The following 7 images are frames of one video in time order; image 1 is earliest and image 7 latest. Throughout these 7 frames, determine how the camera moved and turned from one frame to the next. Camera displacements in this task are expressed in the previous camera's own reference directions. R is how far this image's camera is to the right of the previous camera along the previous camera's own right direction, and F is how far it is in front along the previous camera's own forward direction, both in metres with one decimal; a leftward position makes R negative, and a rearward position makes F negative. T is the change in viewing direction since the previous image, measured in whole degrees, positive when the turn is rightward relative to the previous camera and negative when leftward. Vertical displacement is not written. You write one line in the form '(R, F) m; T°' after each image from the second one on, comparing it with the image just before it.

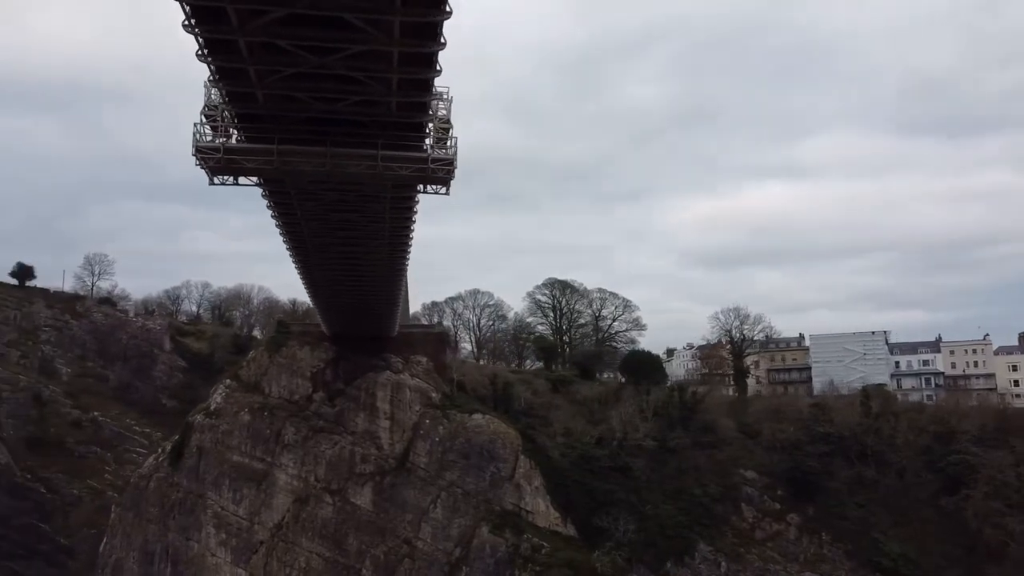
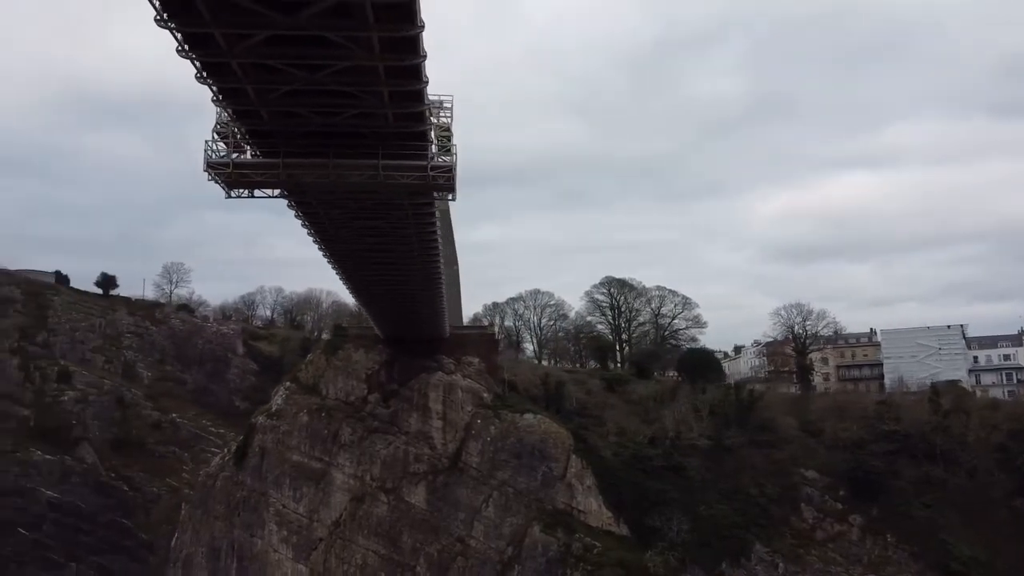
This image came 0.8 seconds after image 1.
(+0.9, -0.1) m; -5°
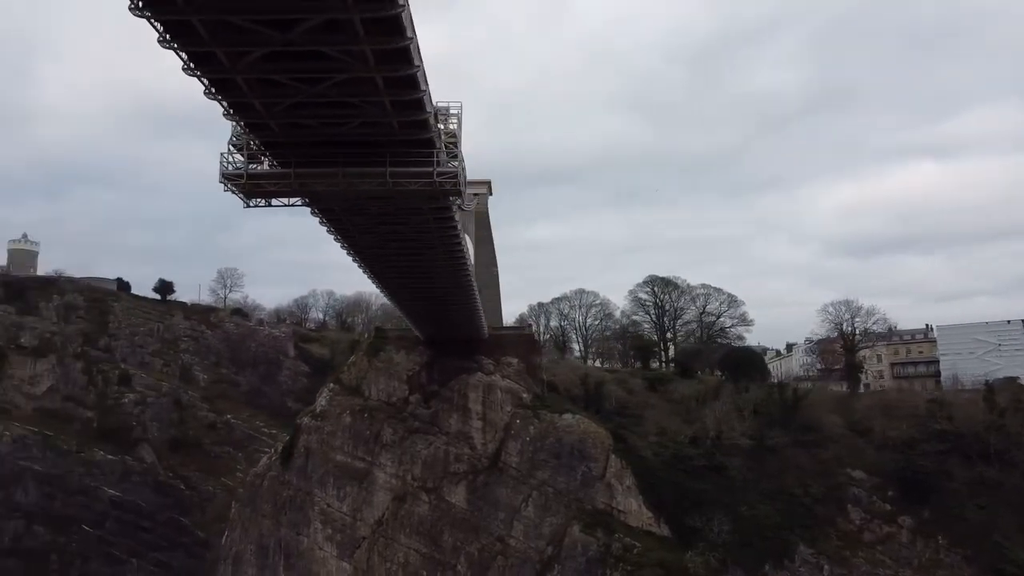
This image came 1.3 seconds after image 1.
(+0.6, -0.1) m; -4°
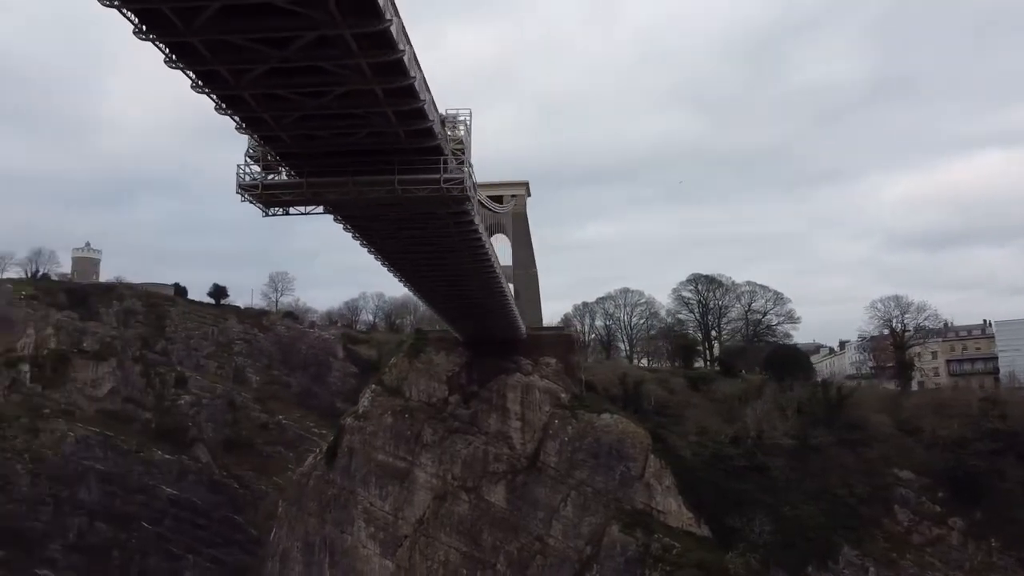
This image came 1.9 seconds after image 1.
(+0.6, -0.1) m; -4°
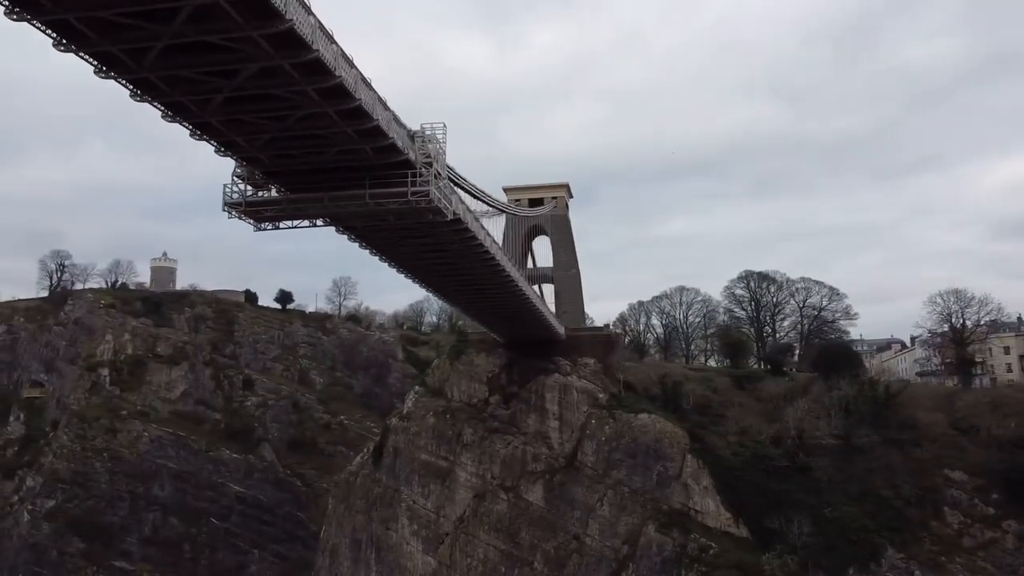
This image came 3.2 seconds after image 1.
(+1.4, -0.3) m; -6°
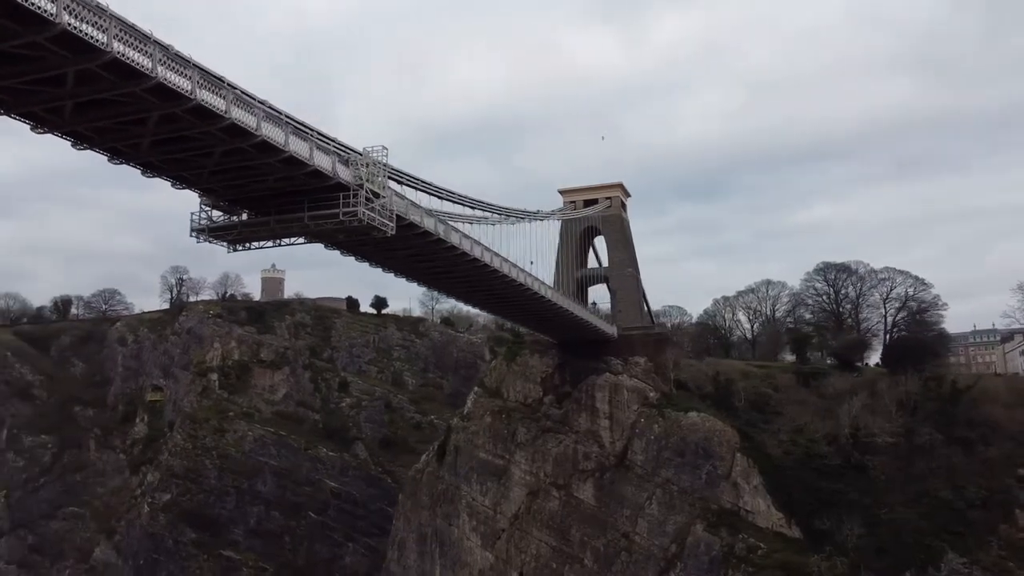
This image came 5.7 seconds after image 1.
(+2.8, -0.4) m; -9°
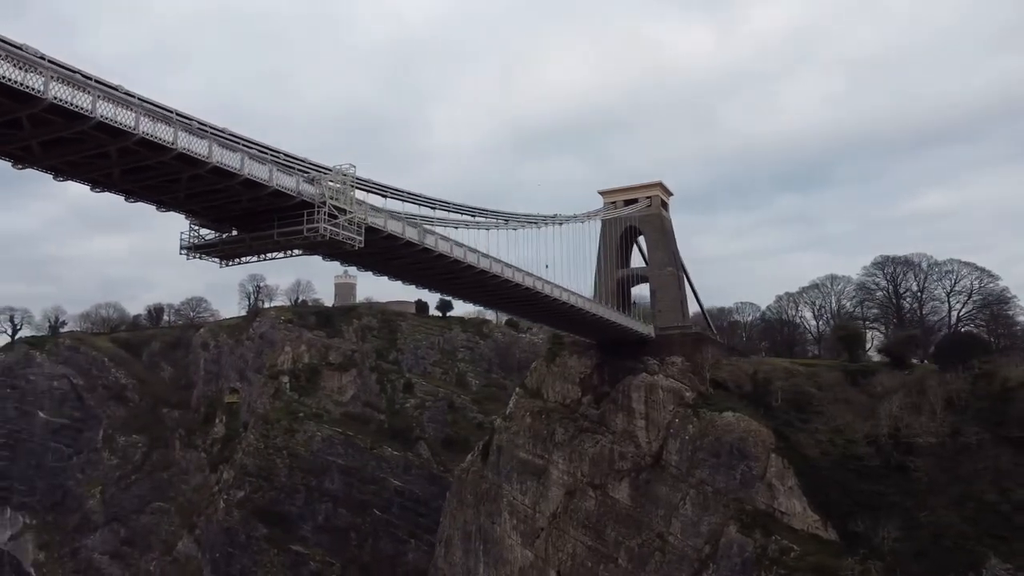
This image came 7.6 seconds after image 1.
(+2.0, -0.3) m; -7°
